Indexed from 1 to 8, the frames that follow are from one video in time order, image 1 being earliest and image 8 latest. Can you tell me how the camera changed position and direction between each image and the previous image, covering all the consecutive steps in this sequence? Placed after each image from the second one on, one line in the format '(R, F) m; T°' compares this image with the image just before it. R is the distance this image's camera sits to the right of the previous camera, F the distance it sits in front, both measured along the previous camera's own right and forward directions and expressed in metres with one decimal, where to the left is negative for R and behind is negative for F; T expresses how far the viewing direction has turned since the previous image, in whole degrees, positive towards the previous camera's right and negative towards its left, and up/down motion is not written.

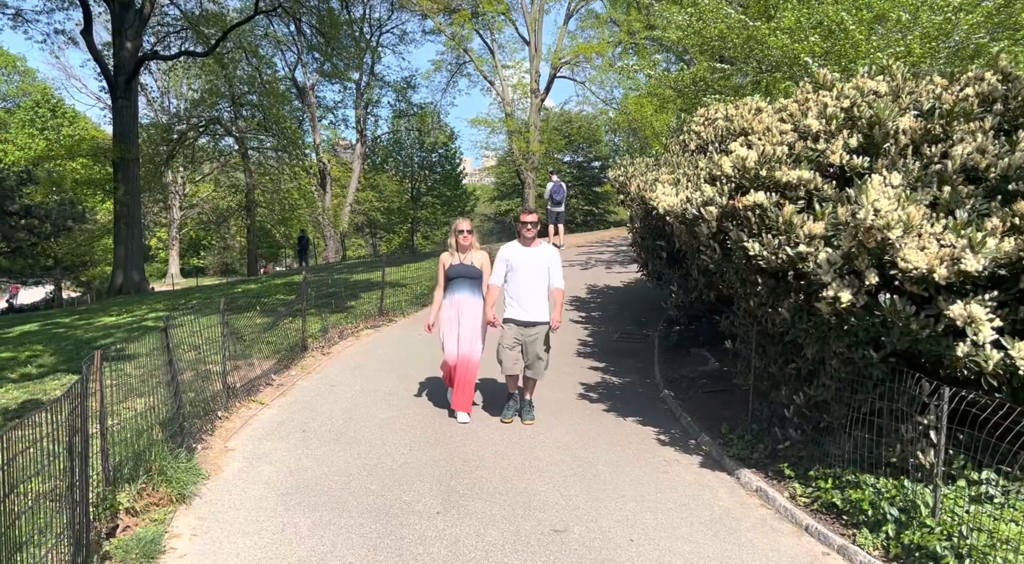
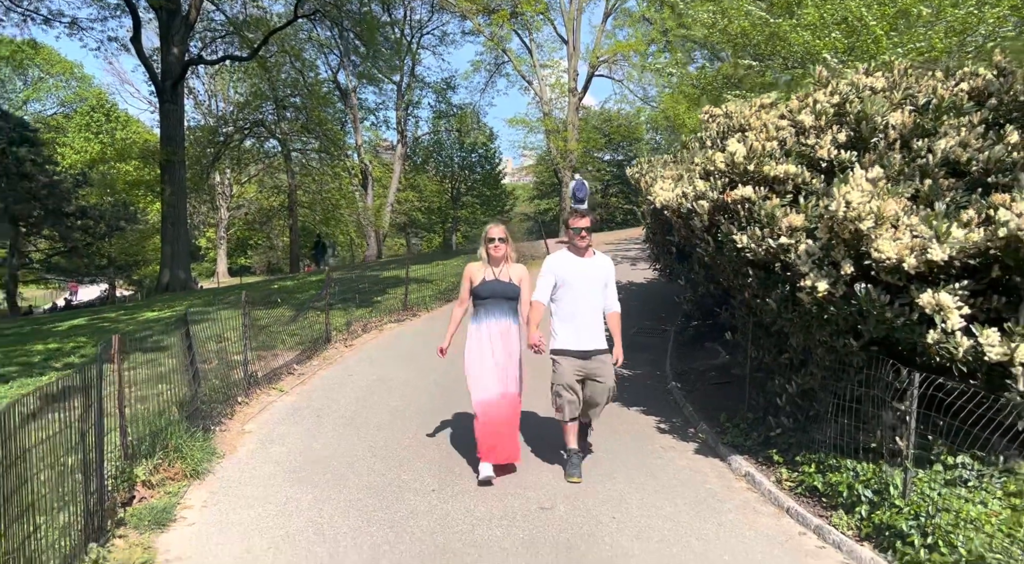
(+0.3, -0.2) m; -3°
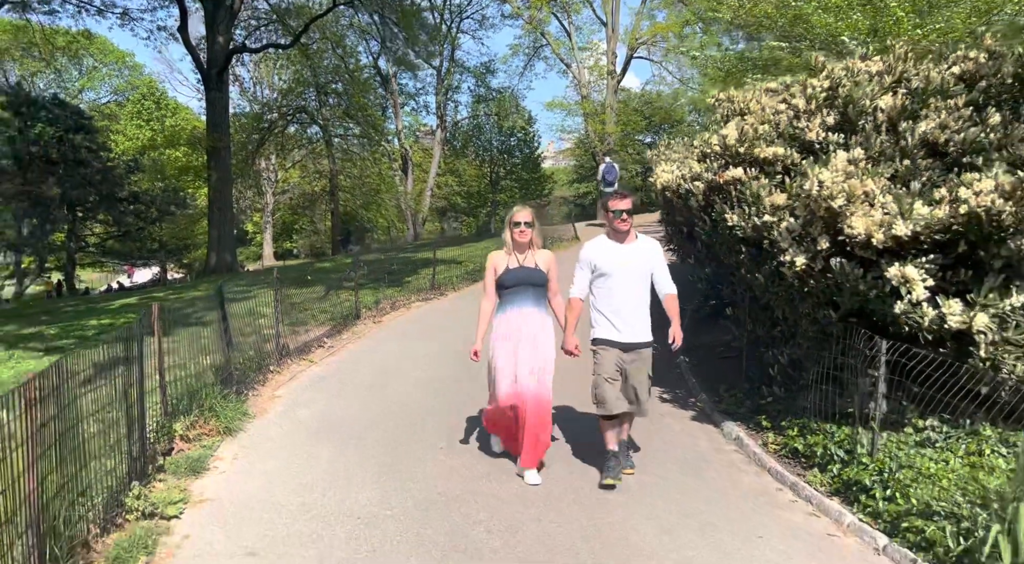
(+0.3, -0.3) m; -3°
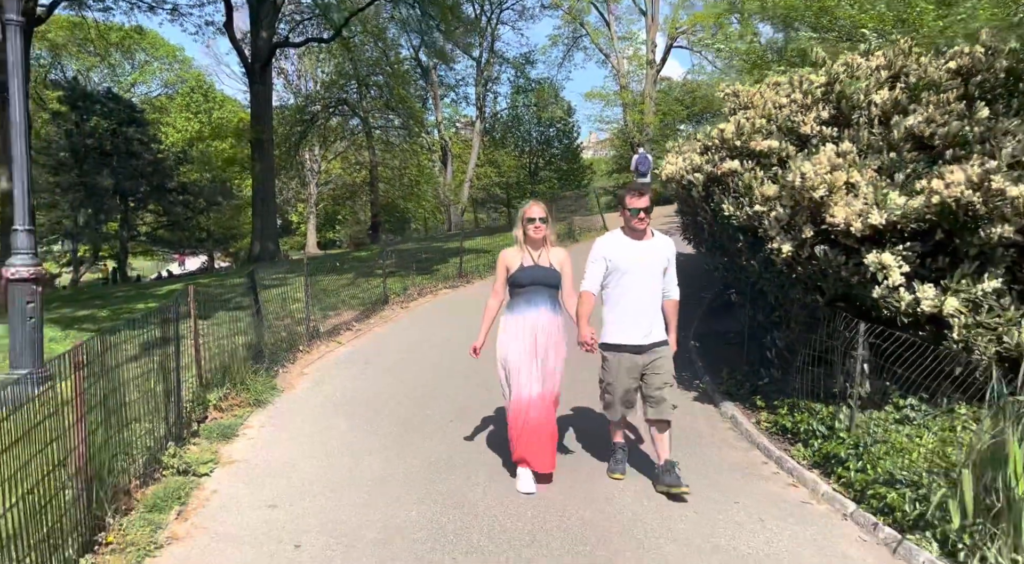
(+0.3, -0.3) m; -3°
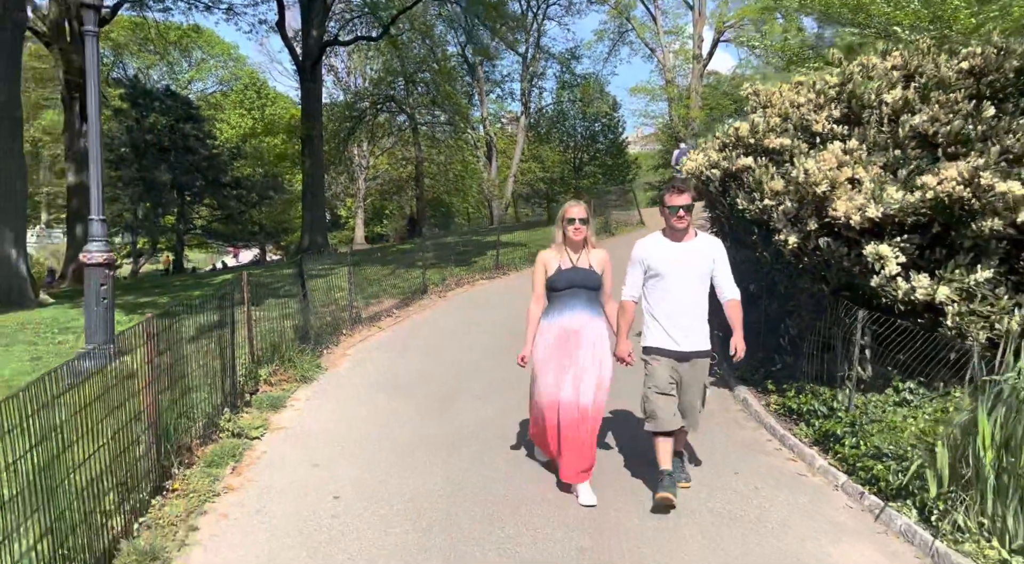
(+0.2, -0.4) m; -4°
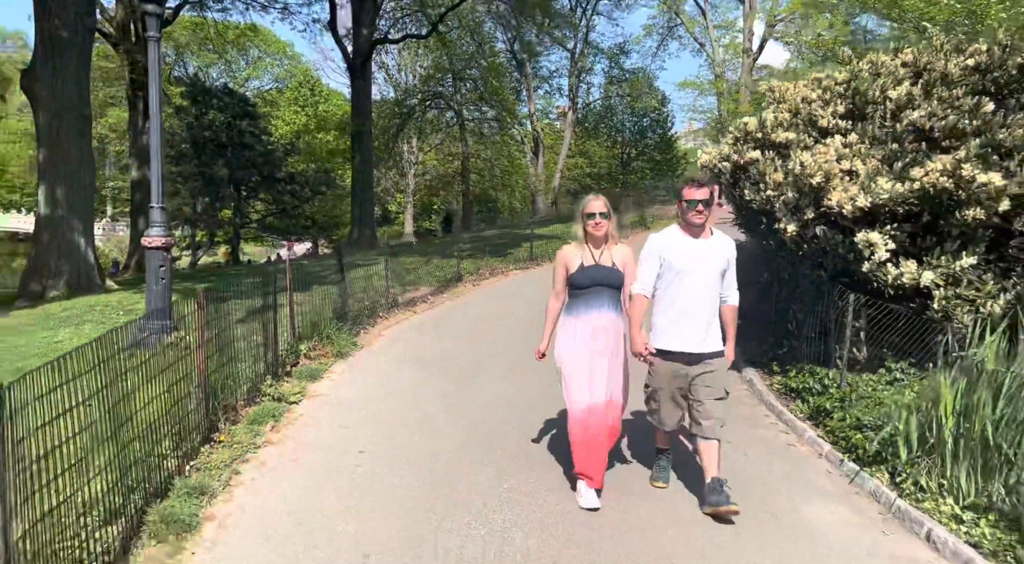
(+0.3, -0.4) m; -4°
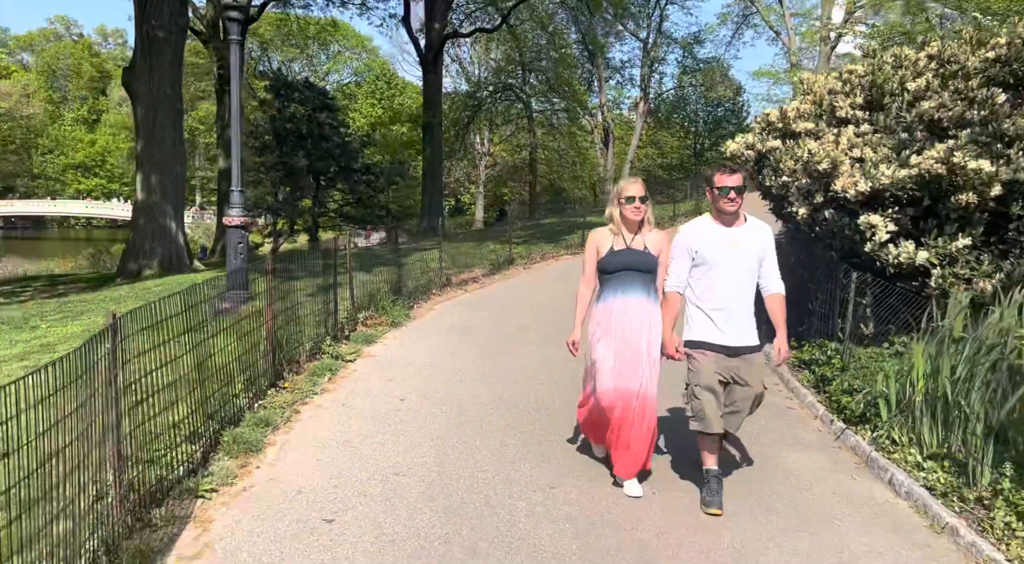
(+0.3, -0.5) m; -6°
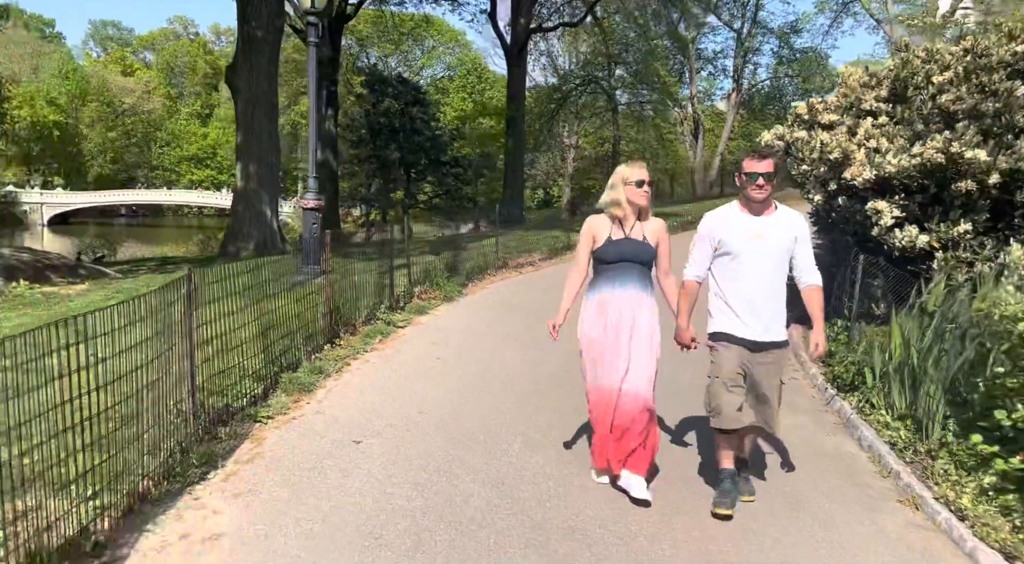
(+0.5, -0.5) m; -7°
